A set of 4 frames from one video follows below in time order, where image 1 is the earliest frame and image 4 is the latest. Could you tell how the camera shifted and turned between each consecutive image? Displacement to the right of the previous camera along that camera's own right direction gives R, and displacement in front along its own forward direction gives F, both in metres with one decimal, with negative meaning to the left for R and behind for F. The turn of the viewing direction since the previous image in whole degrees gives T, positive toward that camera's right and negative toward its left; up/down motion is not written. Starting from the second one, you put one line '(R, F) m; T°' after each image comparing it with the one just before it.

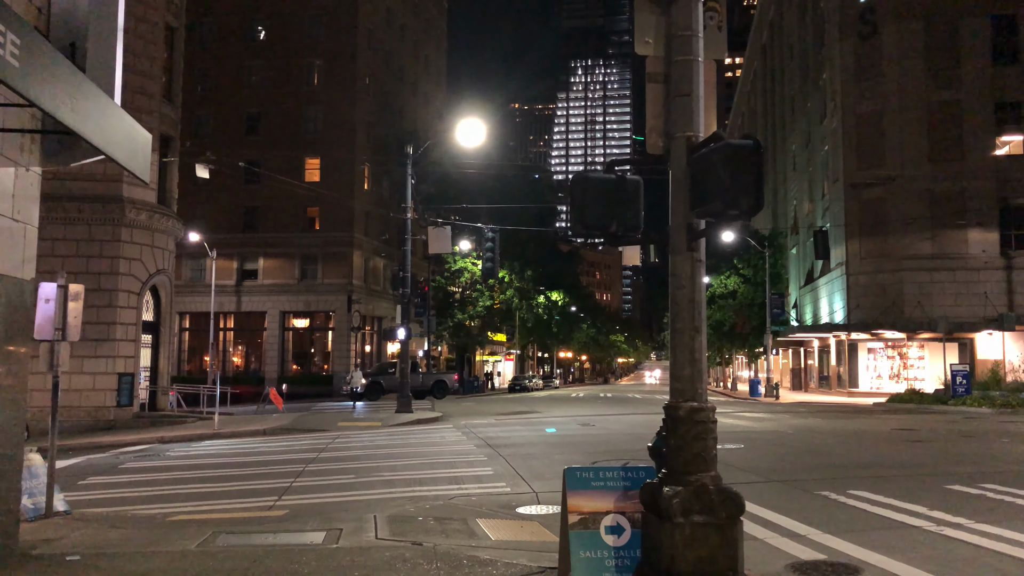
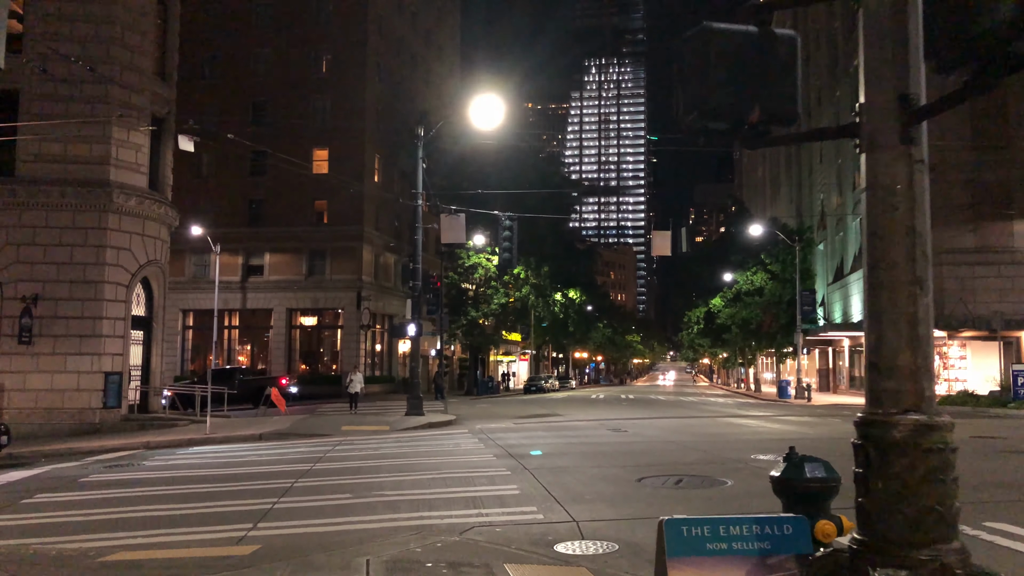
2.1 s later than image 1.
(-0.2, +2.0) m; -1°
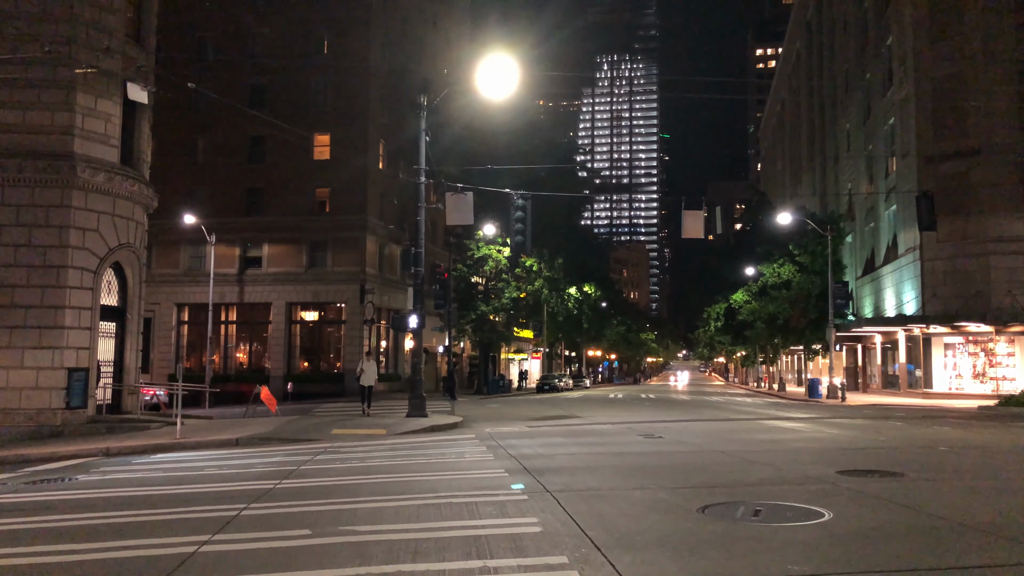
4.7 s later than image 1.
(-0.1, +2.5) m; -1°
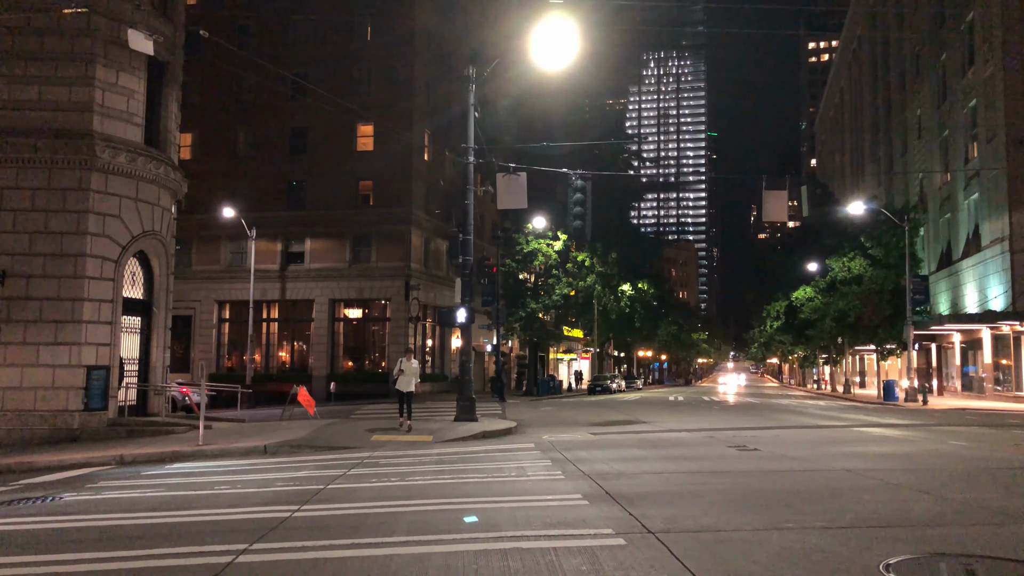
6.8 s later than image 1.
(-0.4, +2.2) m; -3°
